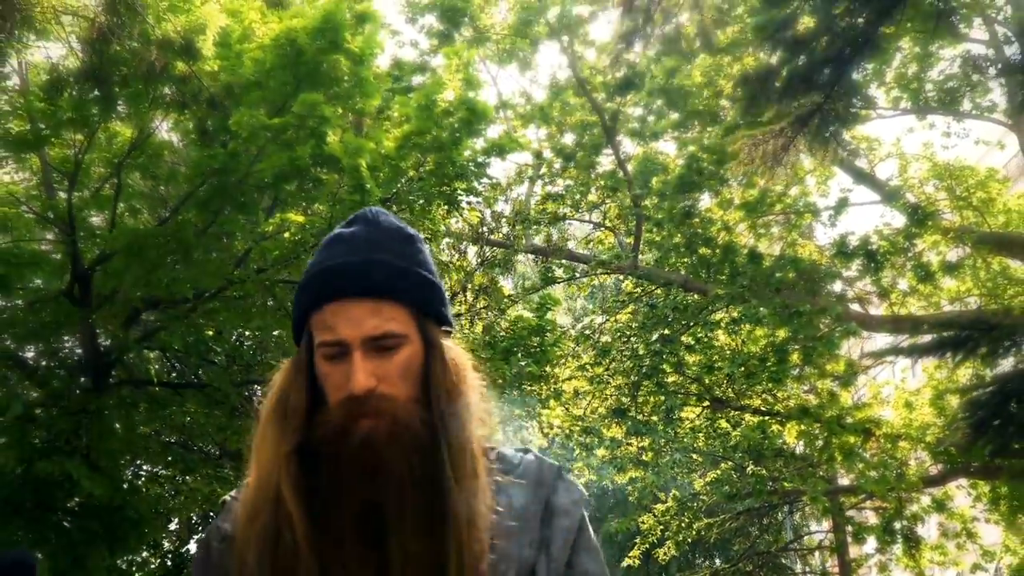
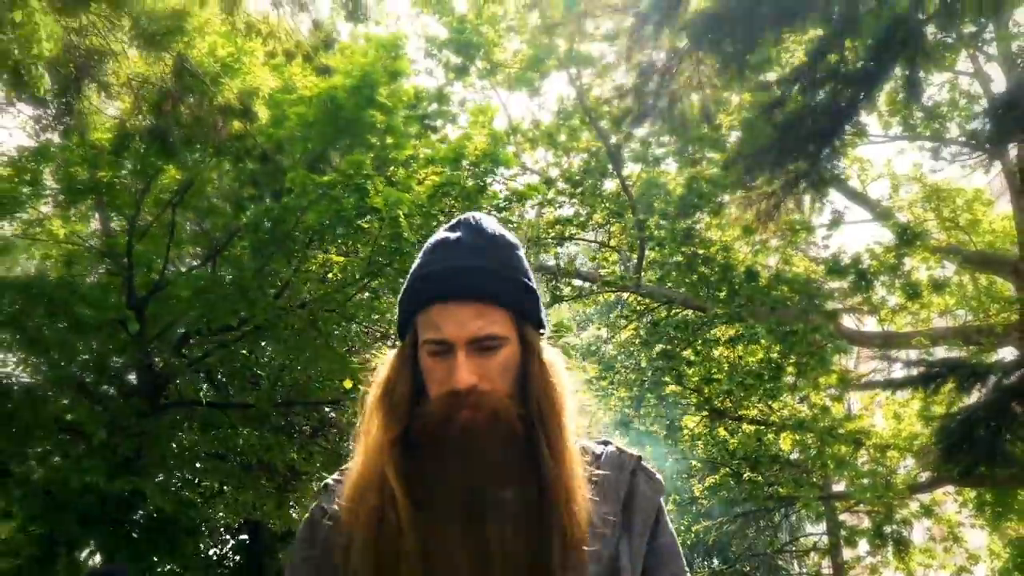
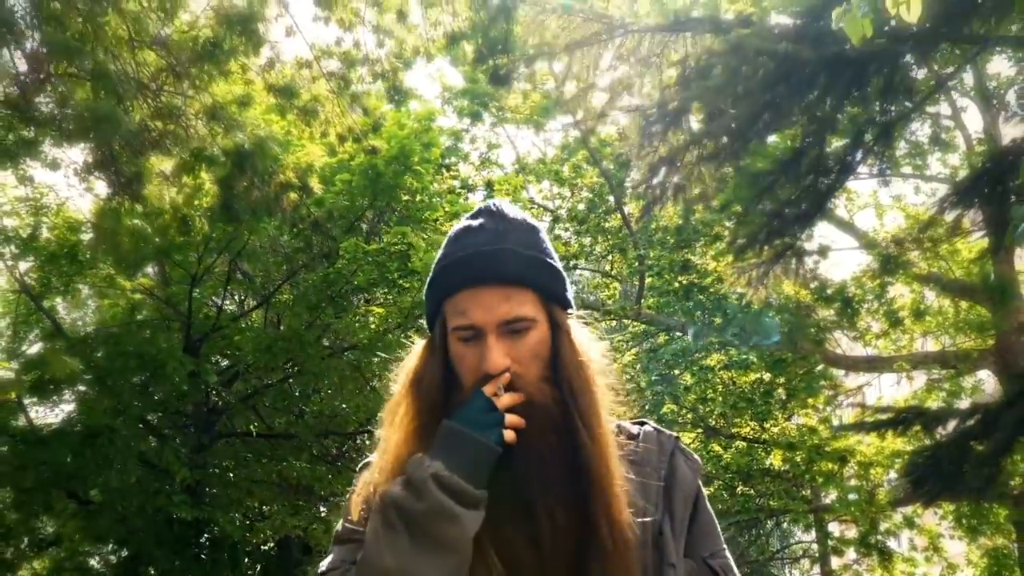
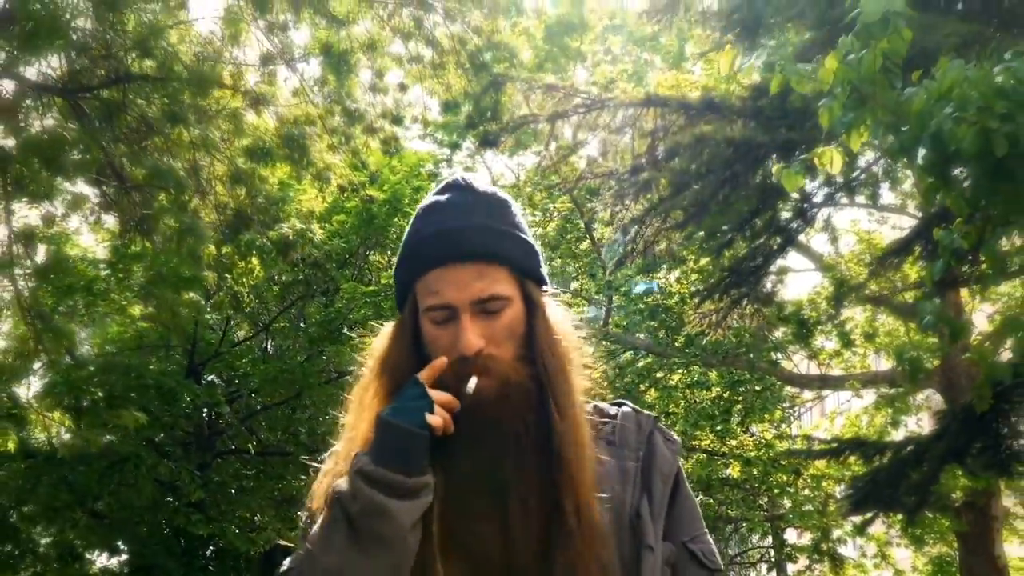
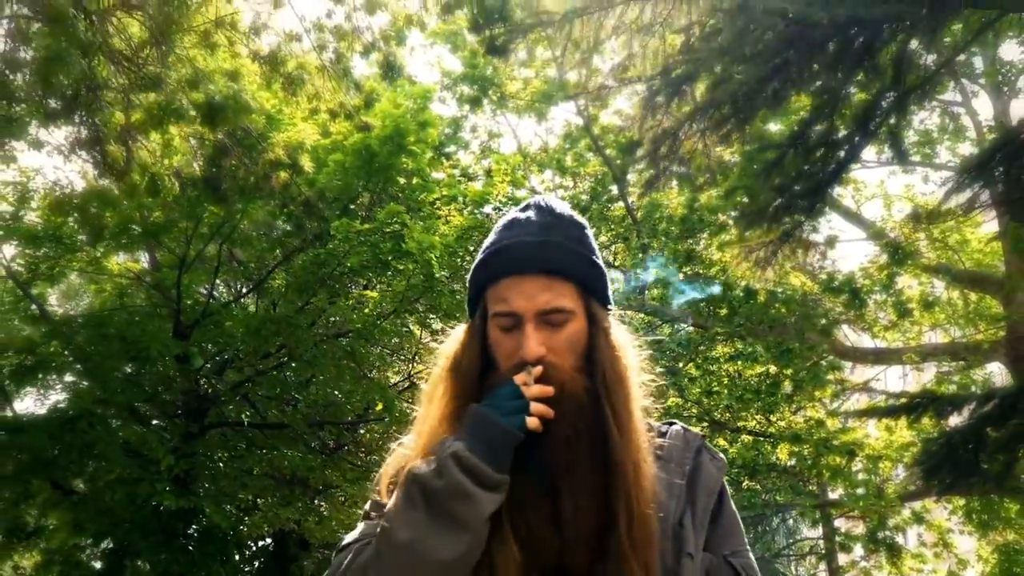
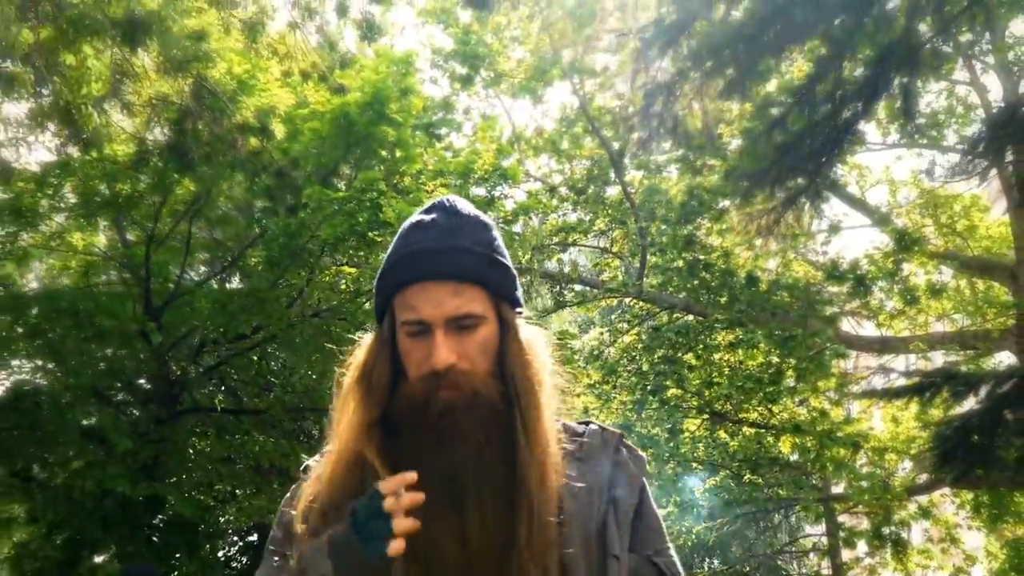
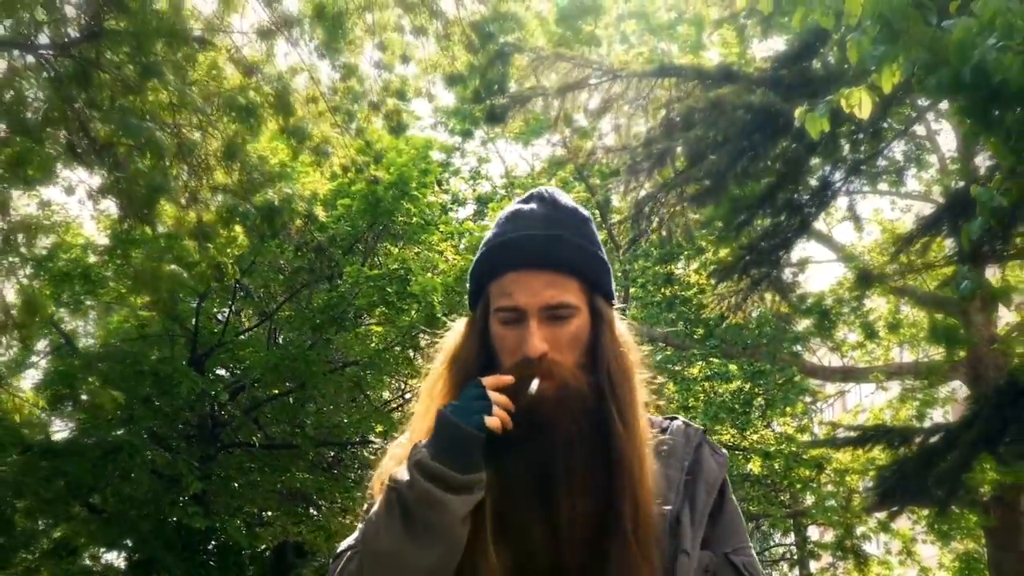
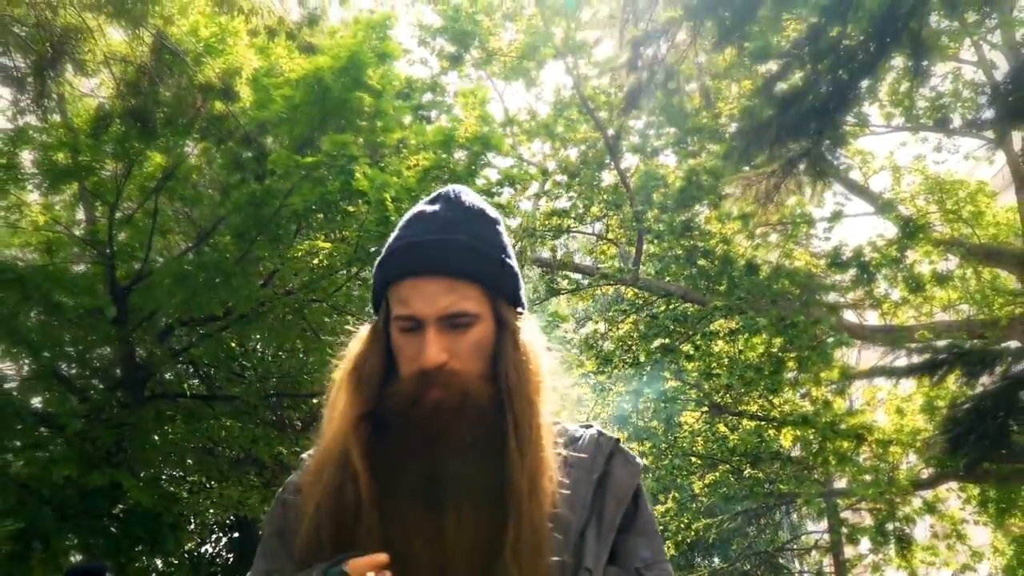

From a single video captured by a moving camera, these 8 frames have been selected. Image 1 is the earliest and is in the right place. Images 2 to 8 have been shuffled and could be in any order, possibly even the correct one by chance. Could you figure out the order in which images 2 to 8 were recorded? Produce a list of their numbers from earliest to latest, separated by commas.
8, 2, 6, 5, 3, 7, 4
